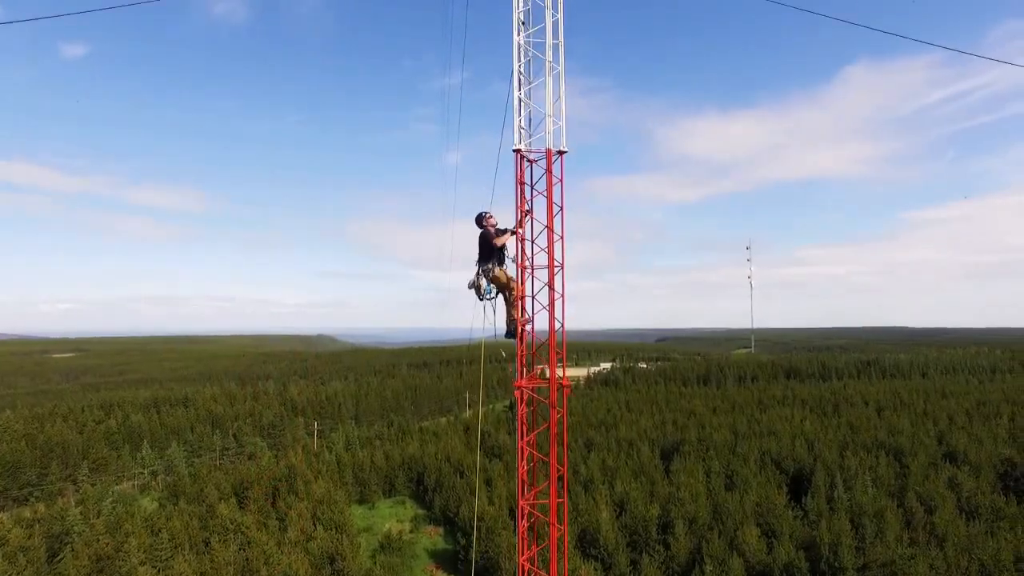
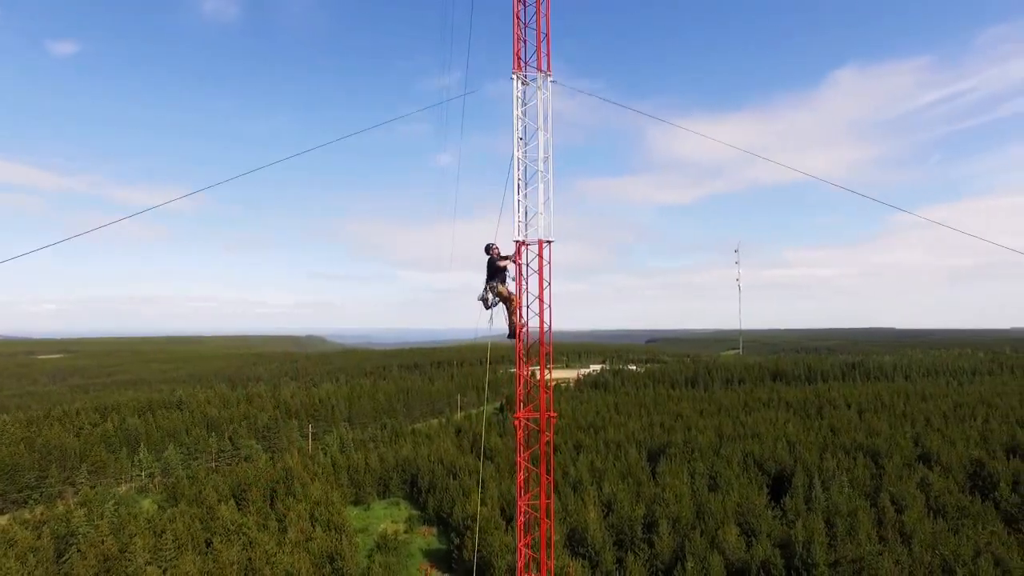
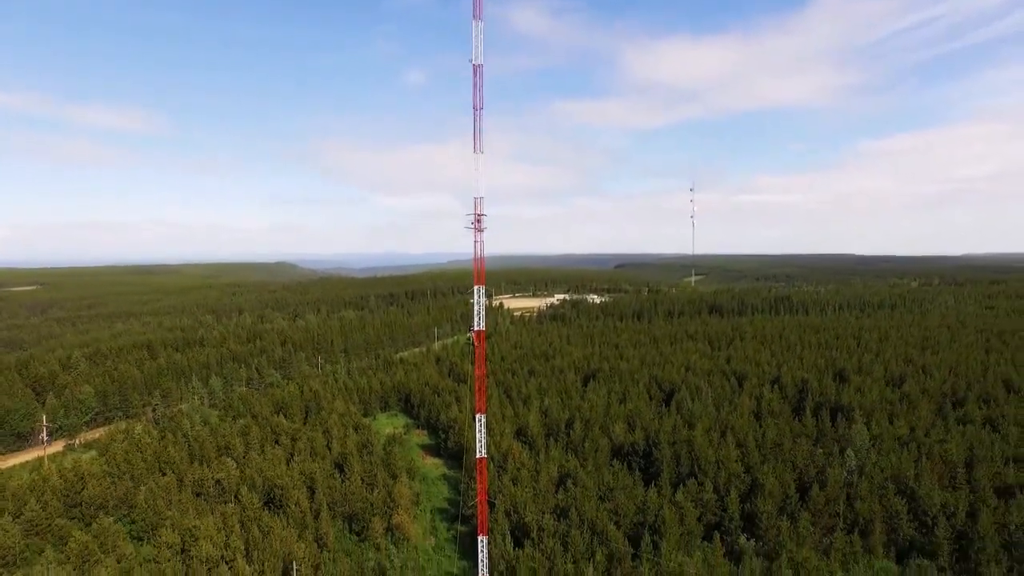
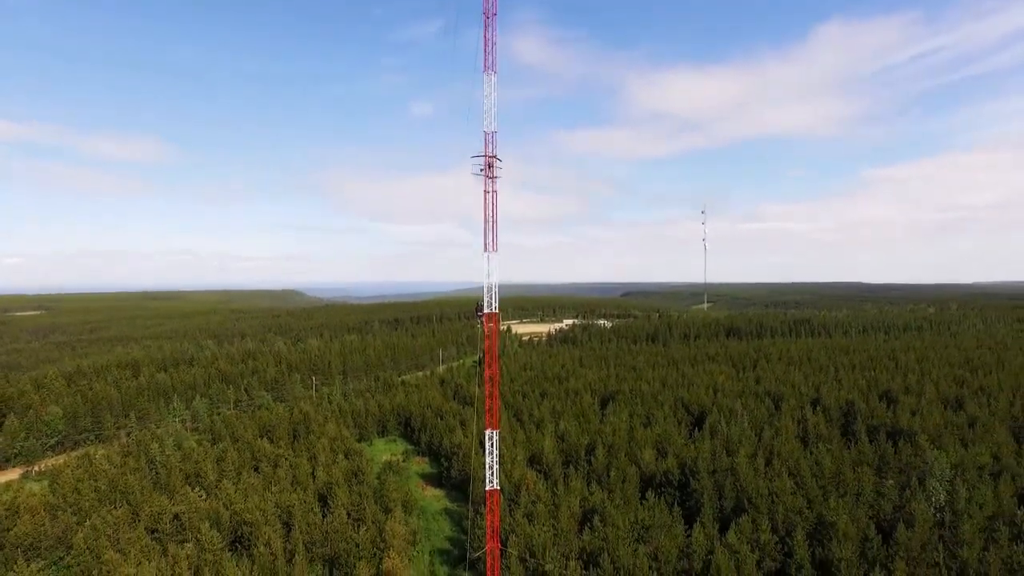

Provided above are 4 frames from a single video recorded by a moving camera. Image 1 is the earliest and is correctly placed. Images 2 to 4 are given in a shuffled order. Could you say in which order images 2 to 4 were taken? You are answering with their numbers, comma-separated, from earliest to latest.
2, 4, 3
